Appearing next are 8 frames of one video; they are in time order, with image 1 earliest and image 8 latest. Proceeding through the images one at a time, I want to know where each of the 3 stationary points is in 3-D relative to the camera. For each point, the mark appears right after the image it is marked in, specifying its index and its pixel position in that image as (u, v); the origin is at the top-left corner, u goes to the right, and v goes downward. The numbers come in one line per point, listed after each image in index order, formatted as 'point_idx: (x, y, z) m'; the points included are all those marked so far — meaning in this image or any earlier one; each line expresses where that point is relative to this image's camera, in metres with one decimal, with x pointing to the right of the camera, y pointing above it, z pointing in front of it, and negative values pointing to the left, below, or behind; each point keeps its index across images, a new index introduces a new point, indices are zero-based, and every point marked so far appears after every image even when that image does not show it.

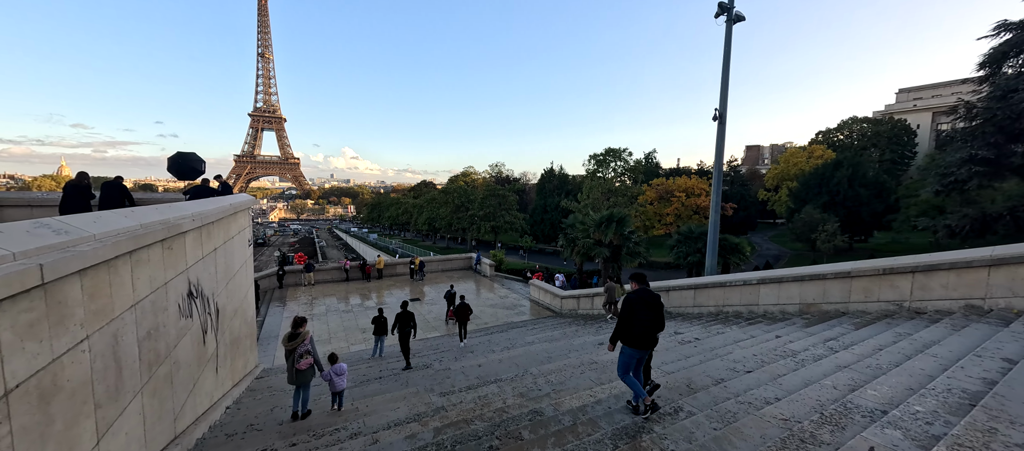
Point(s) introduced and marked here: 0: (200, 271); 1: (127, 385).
0: (-4.3, -0.6, +5.0) m
1: (-3.1, -1.3, +2.9) m
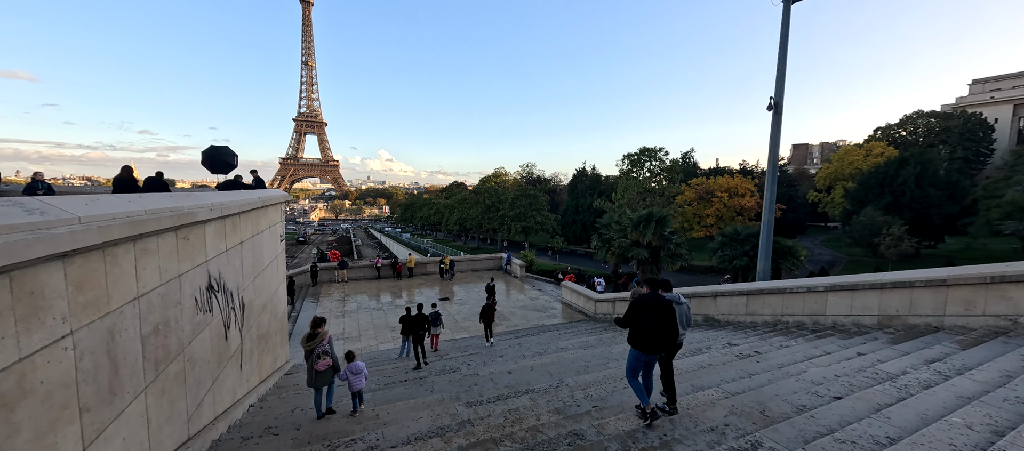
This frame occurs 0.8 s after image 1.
0: (-3.8, -0.5, +4.8) m
1: (-2.9, -1.2, +2.7) m
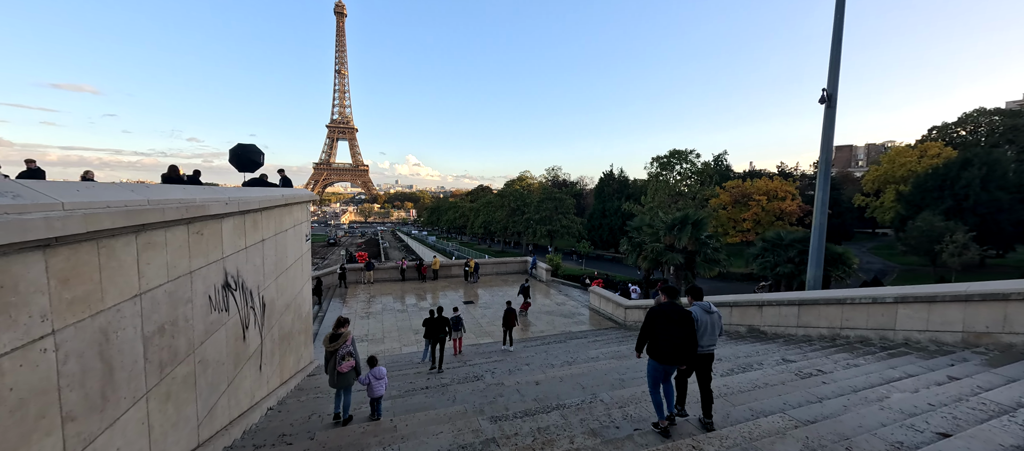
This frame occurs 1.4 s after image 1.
0: (-3.5, -0.5, +4.6) m
1: (-2.7, -1.1, +2.4) m
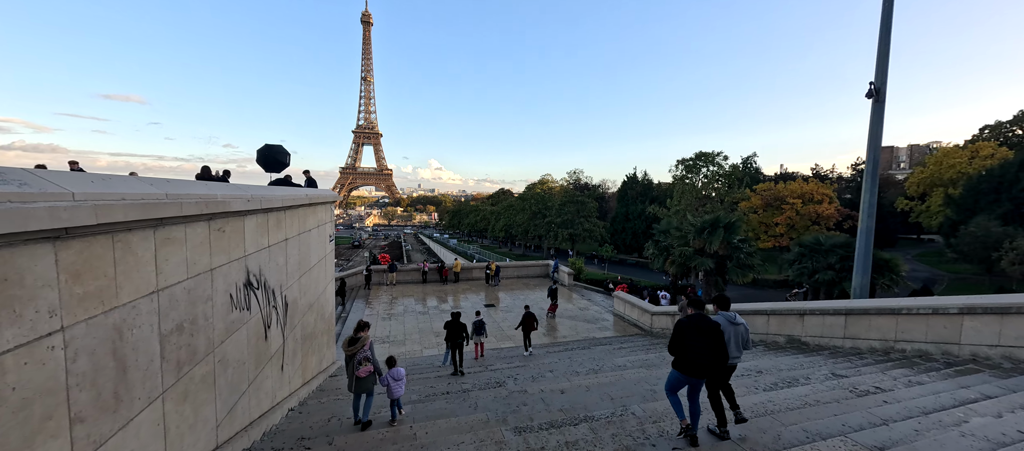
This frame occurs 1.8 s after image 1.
0: (-3.1, -0.4, +4.6) m
1: (-2.5, -1.1, +2.4) m
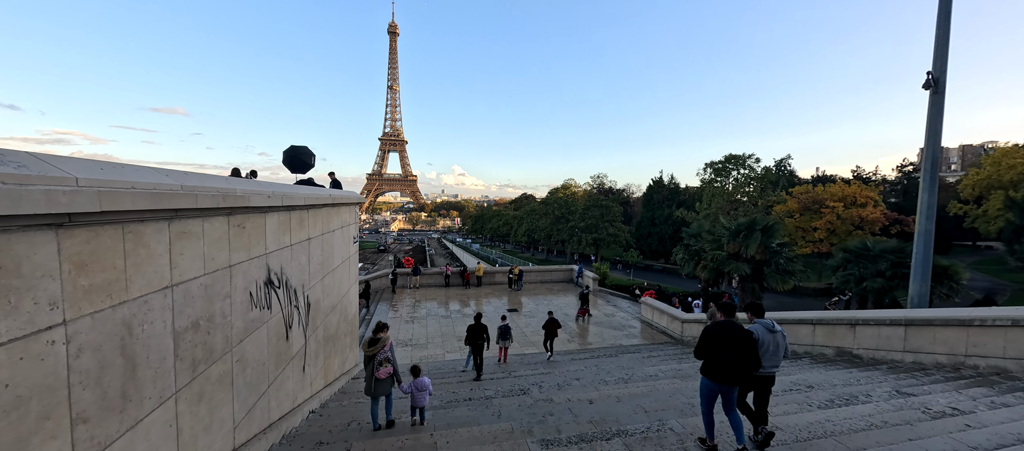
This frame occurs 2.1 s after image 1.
0: (-2.8, -0.4, +4.5) m
1: (-2.3, -1.0, +2.3) m
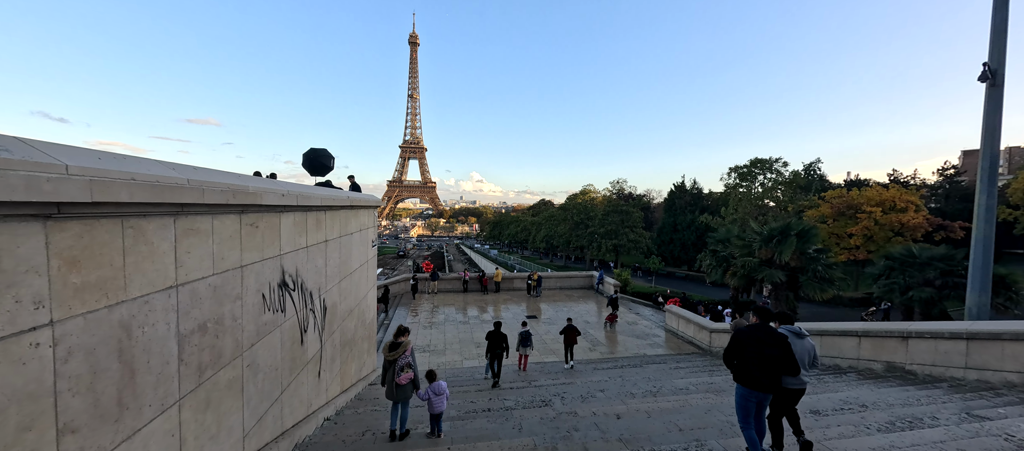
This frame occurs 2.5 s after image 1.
0: (-2.6, -0.4, +4.4) m
1: (-2.1, -1.0, +2.1) m
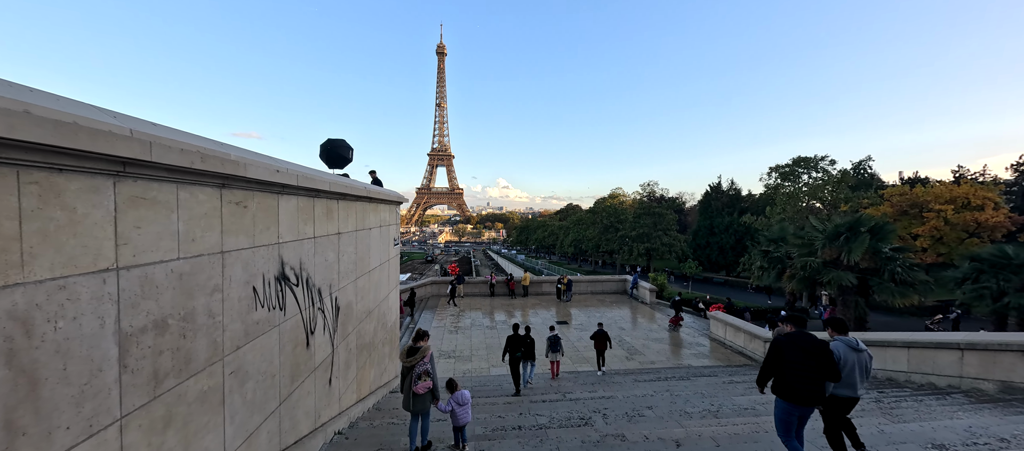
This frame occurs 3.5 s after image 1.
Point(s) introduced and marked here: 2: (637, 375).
0: (-2.2, -0.3, +3.9) m
1: (-2.0, -0.8, +1.6) m
2: (+3.1, -3.6, +8.8) m
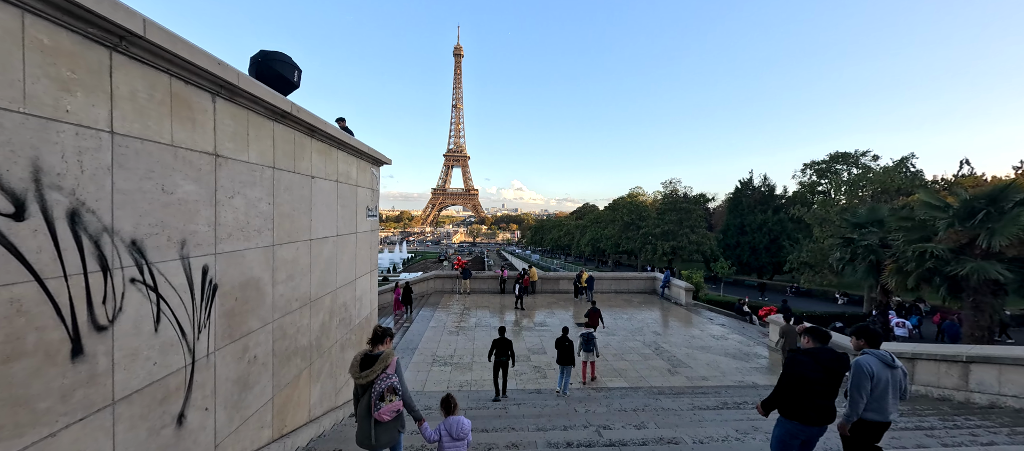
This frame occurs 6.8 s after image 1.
0: (-2.2, +0.4, +1.8) m
1: (-2.0, -0.2, -0.5) m
2: (+3.2, -3.1, +6.5) m
